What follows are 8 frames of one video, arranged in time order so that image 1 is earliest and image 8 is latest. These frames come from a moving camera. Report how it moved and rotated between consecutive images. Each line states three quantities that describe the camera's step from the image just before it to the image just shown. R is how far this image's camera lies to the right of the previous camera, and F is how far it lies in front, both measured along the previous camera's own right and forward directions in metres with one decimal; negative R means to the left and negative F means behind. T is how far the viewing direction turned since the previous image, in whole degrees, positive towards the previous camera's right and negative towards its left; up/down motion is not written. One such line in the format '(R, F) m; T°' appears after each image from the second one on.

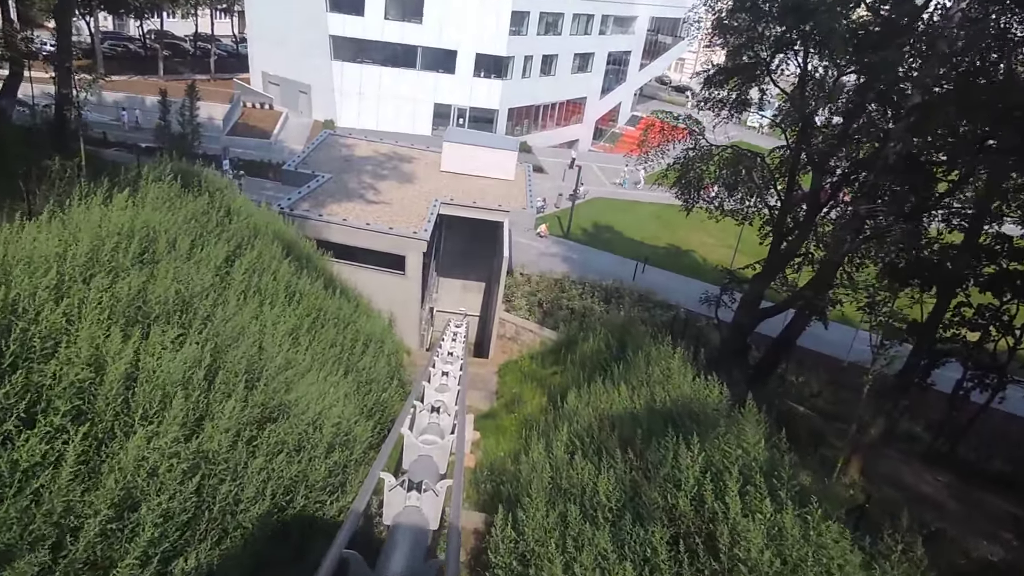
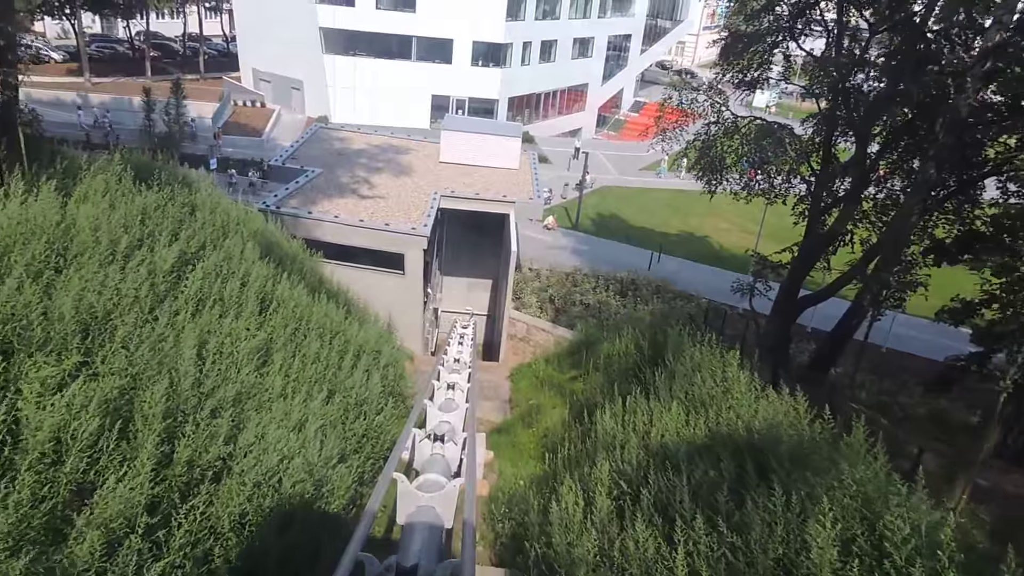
(-0.1, +1.4) m; 0°
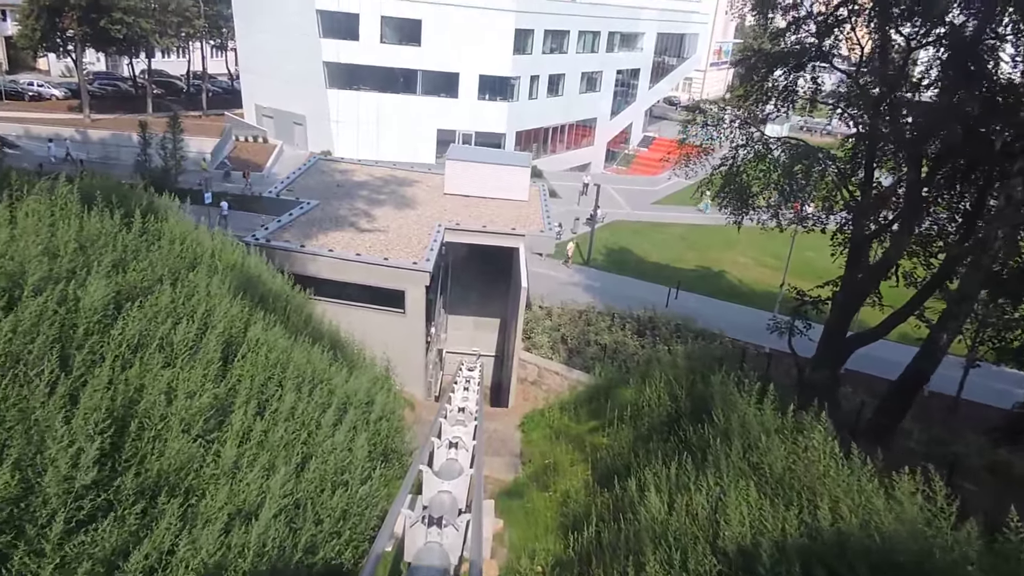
(-0.1, +1.3) m; -1°
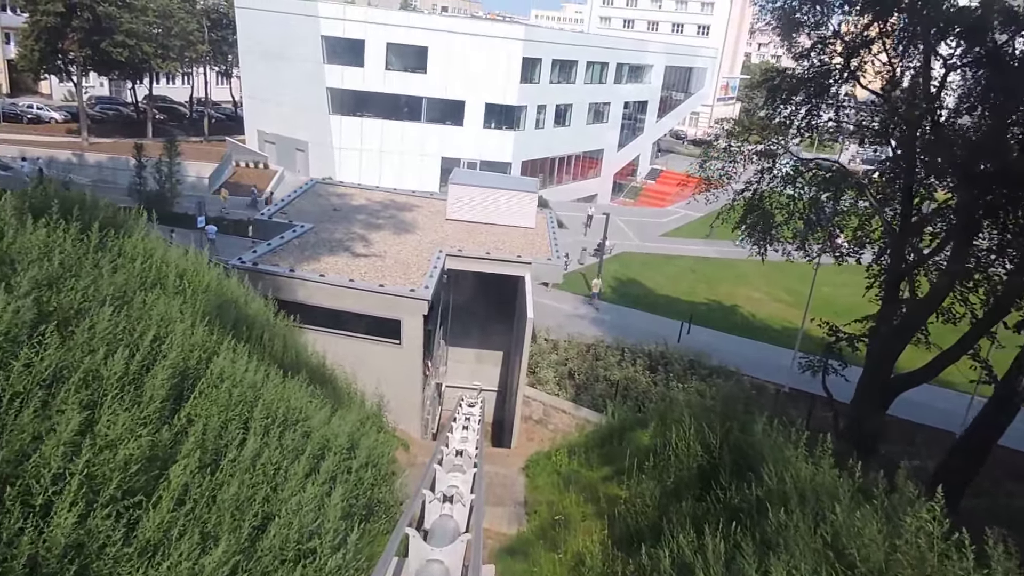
(0.0, +1.0) m; 0°
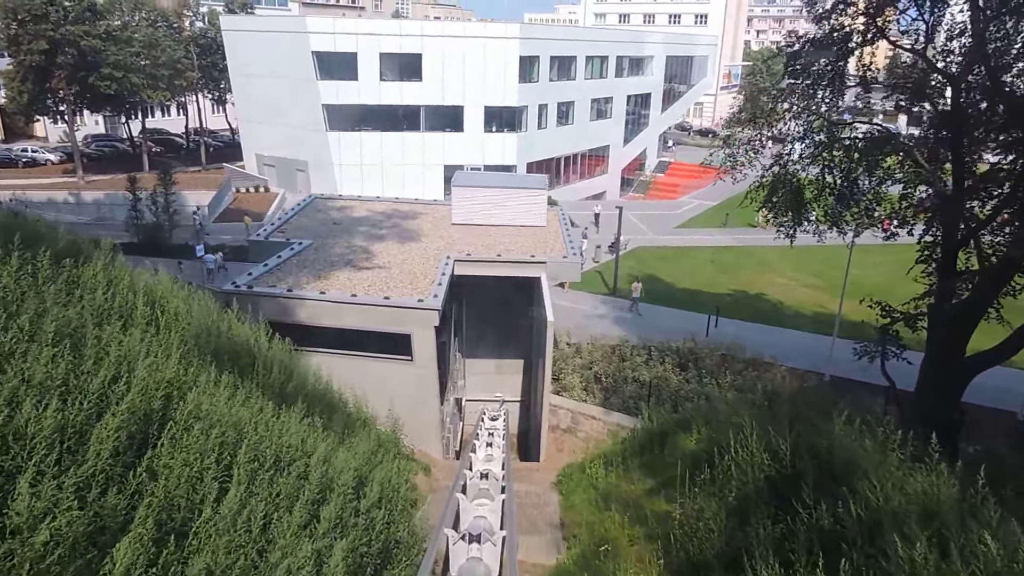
(0.0, +0.9) m; -1°
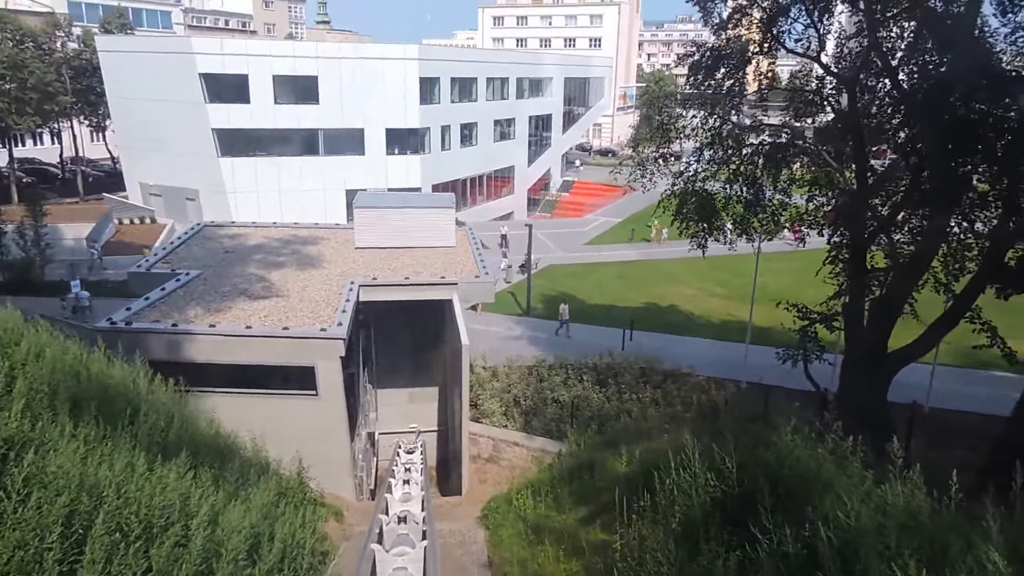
(0.0, +0.6) m; +7°
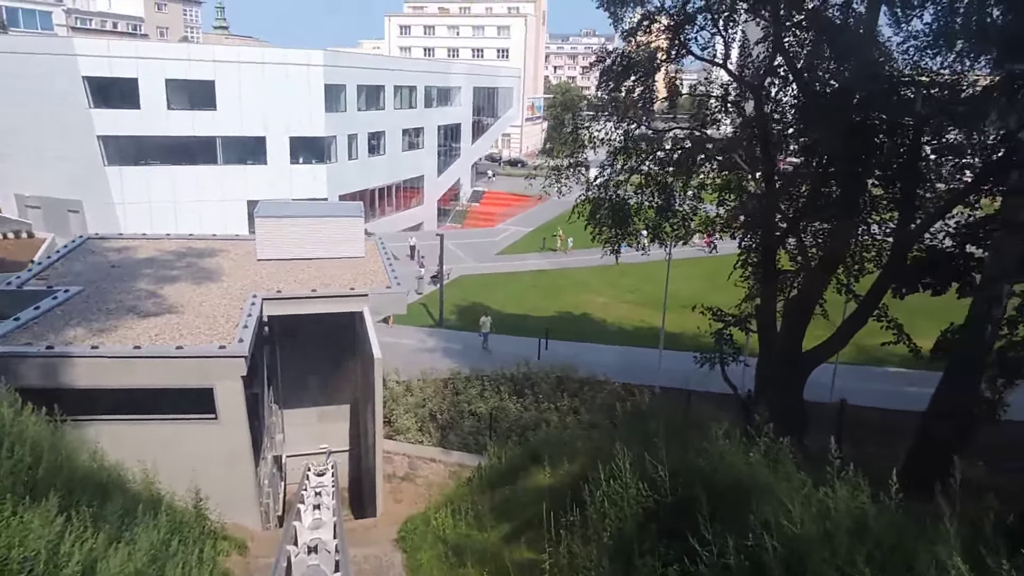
(0.0, +0.3) m; +7°
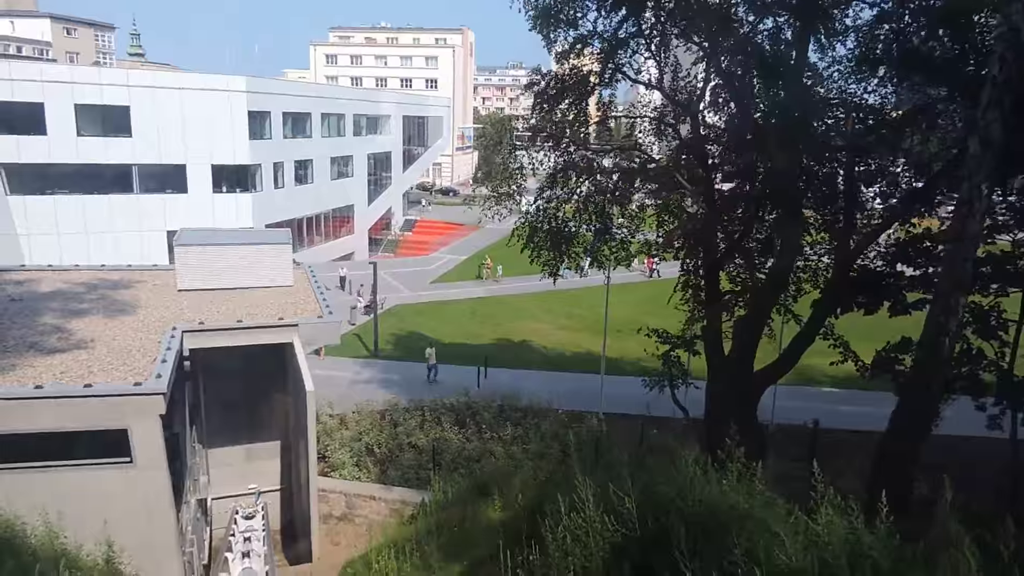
(-0.1, +0.4) m; +5°
